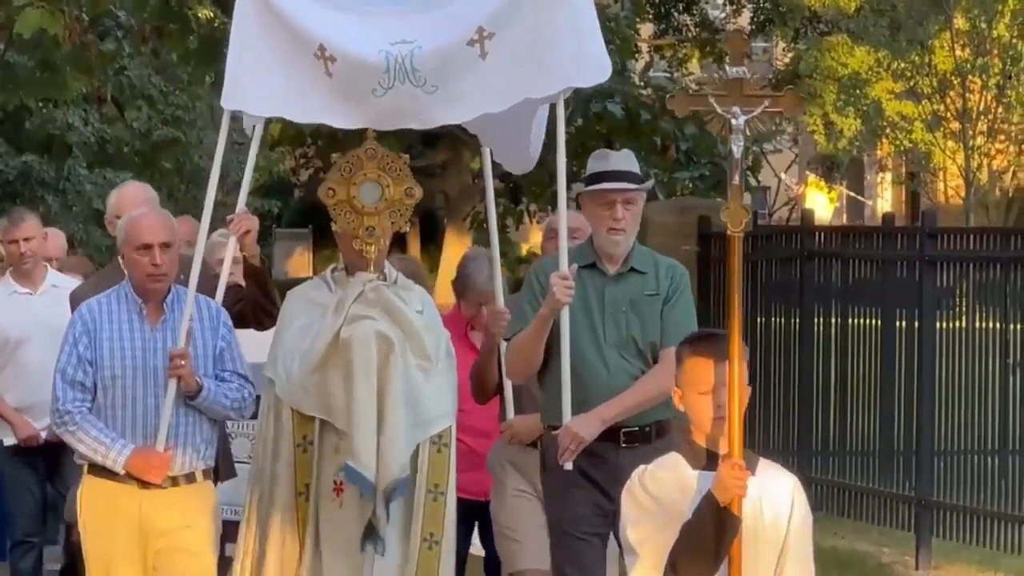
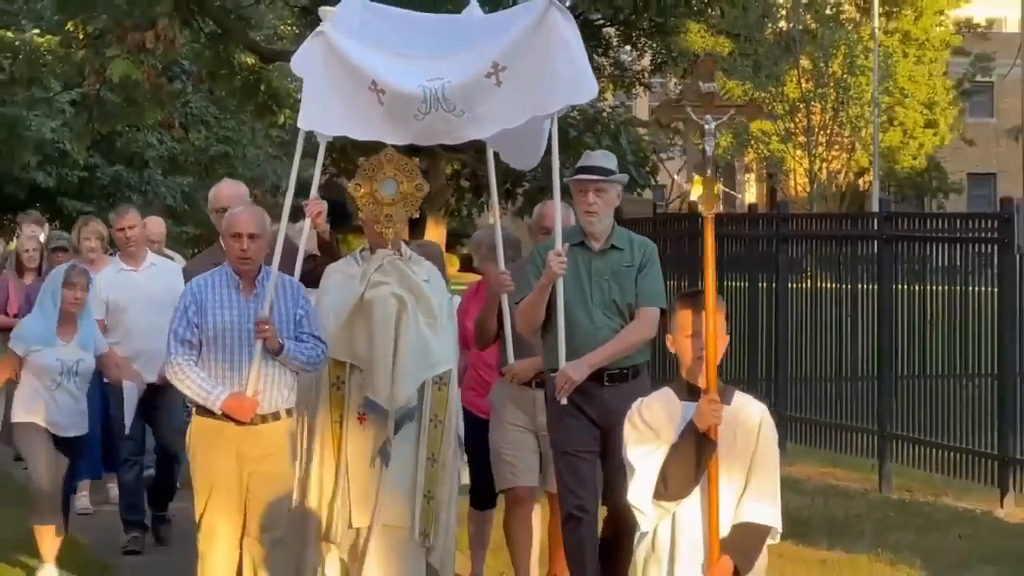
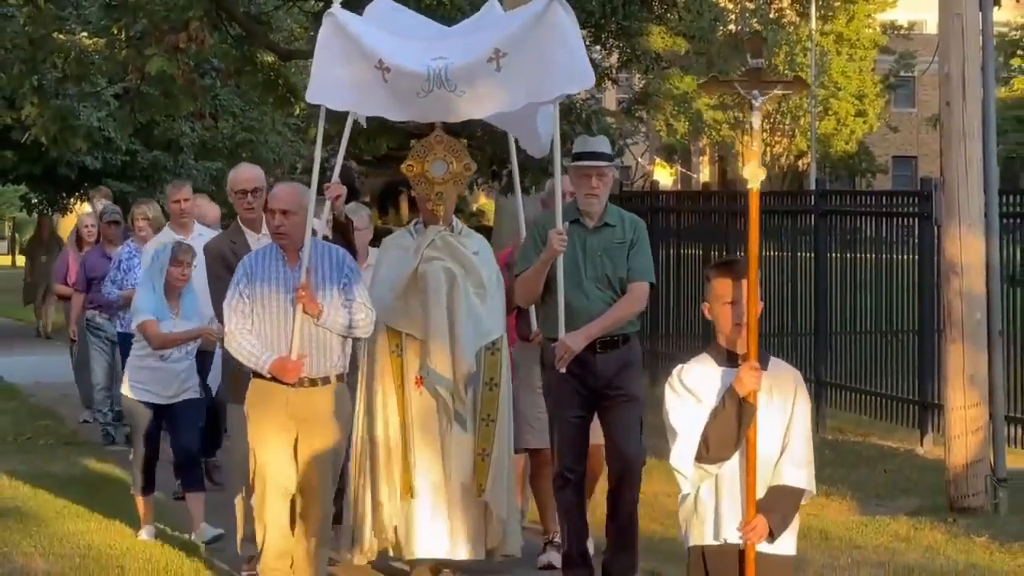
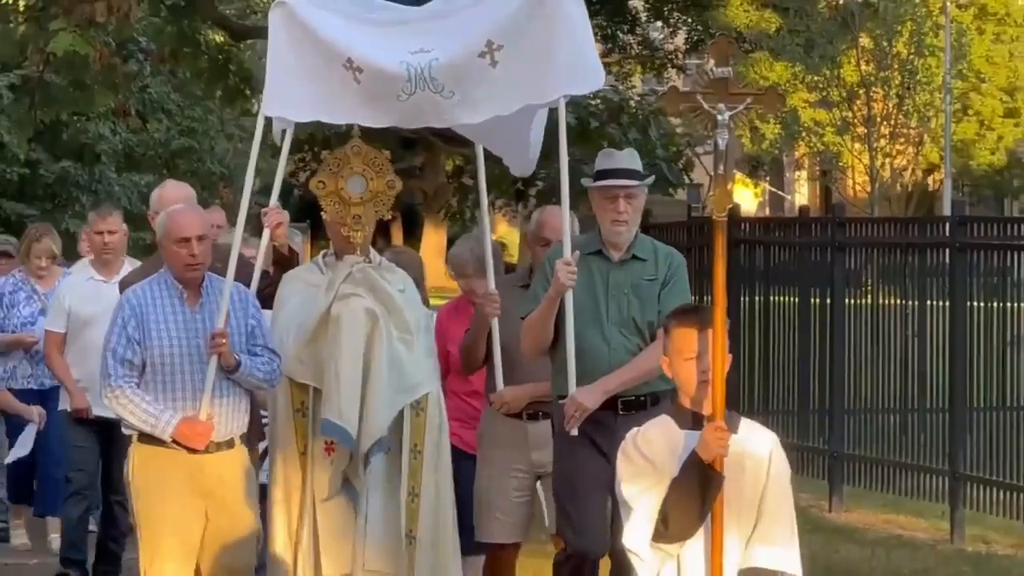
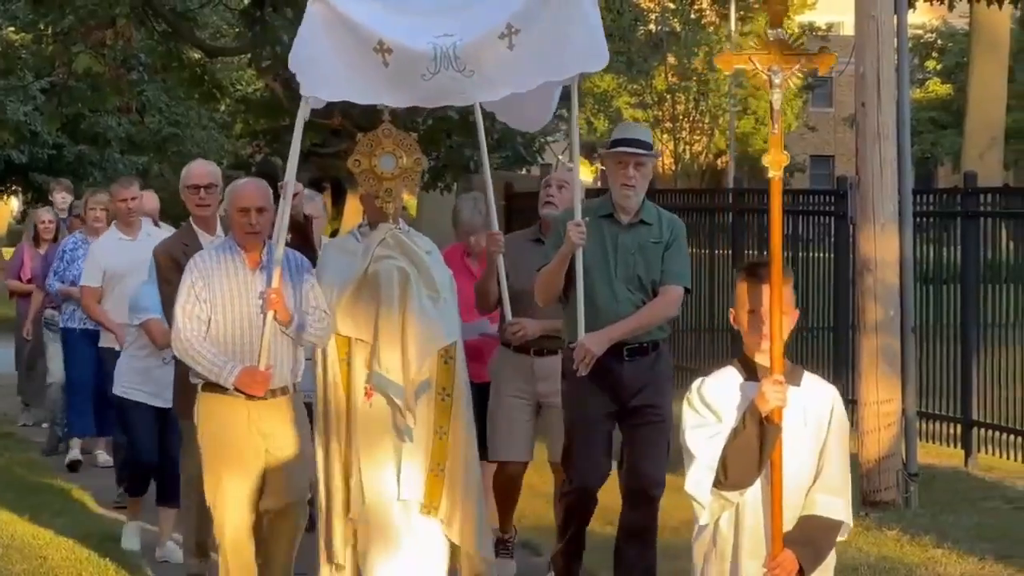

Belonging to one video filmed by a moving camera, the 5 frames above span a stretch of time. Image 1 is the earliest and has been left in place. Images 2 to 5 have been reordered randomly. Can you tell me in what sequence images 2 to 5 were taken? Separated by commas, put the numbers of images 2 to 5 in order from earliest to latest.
4, 2, 3, 5
